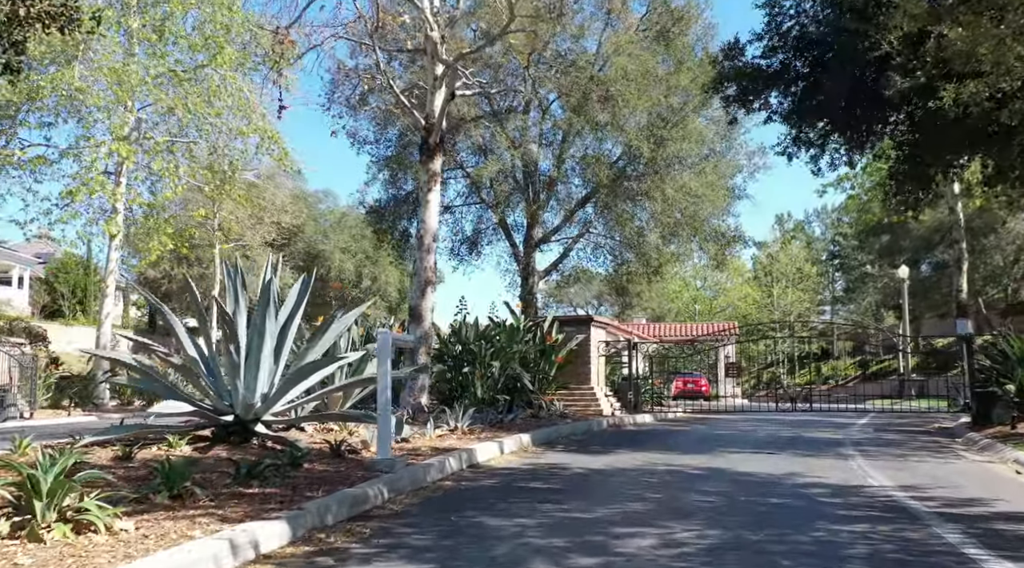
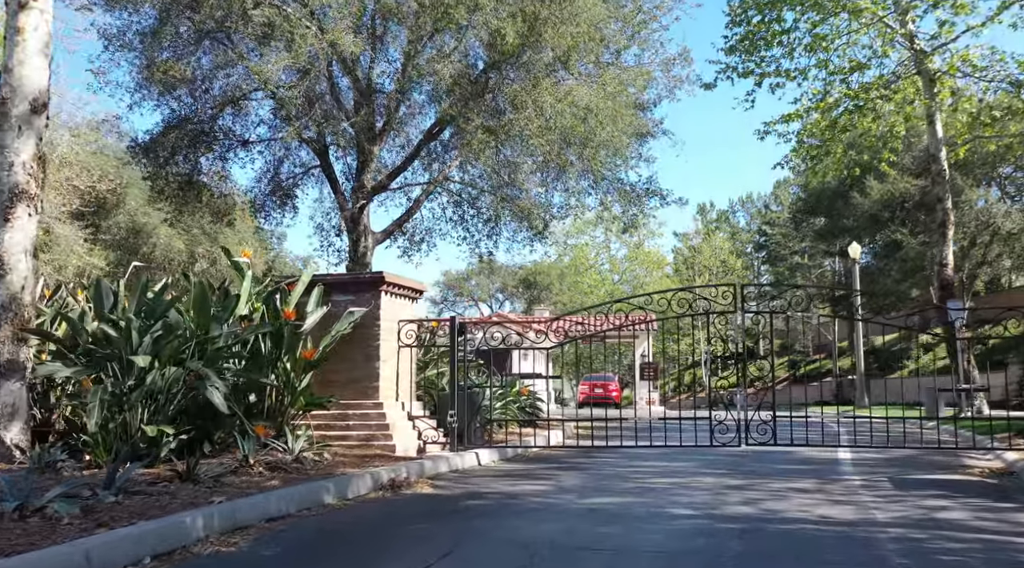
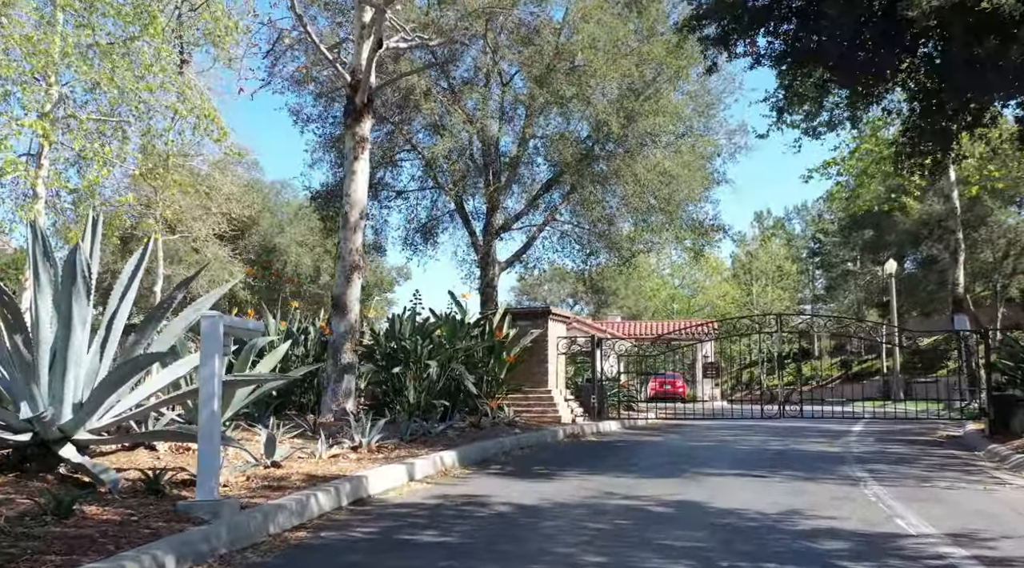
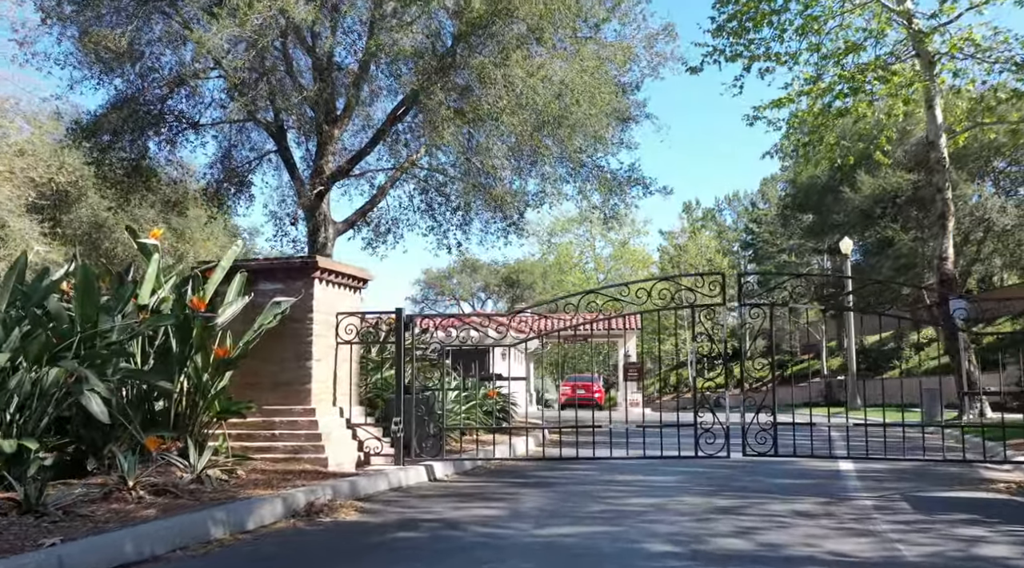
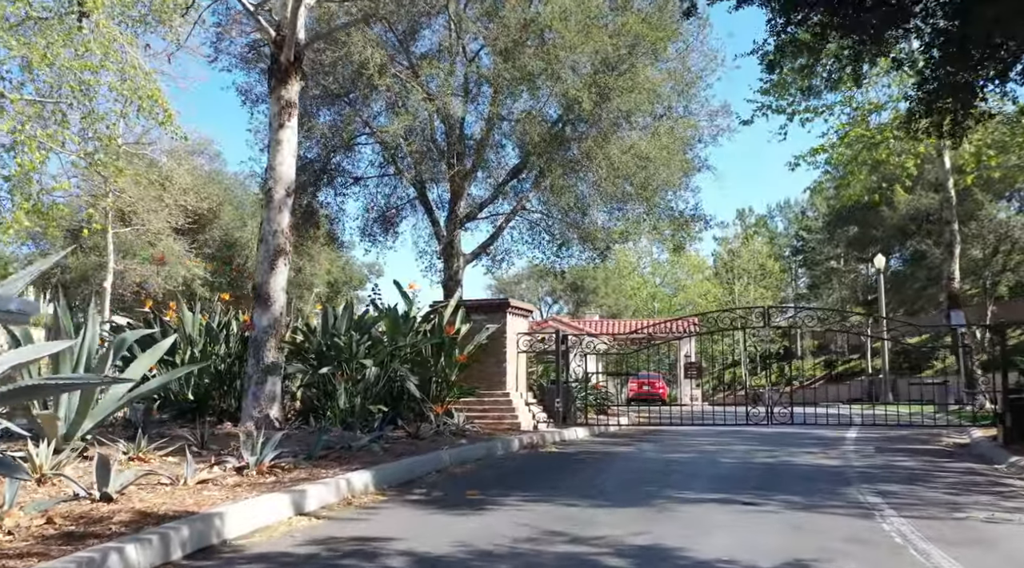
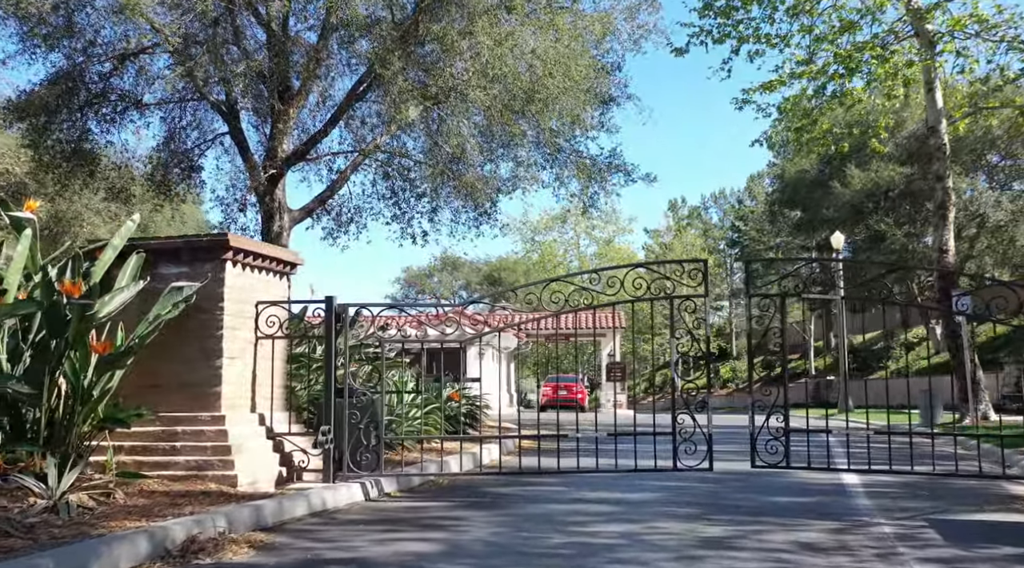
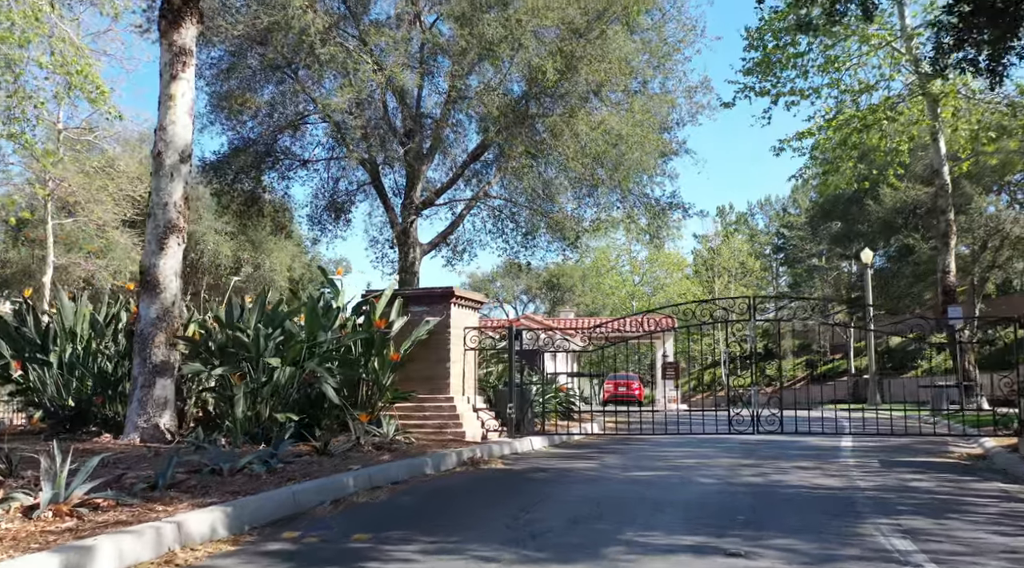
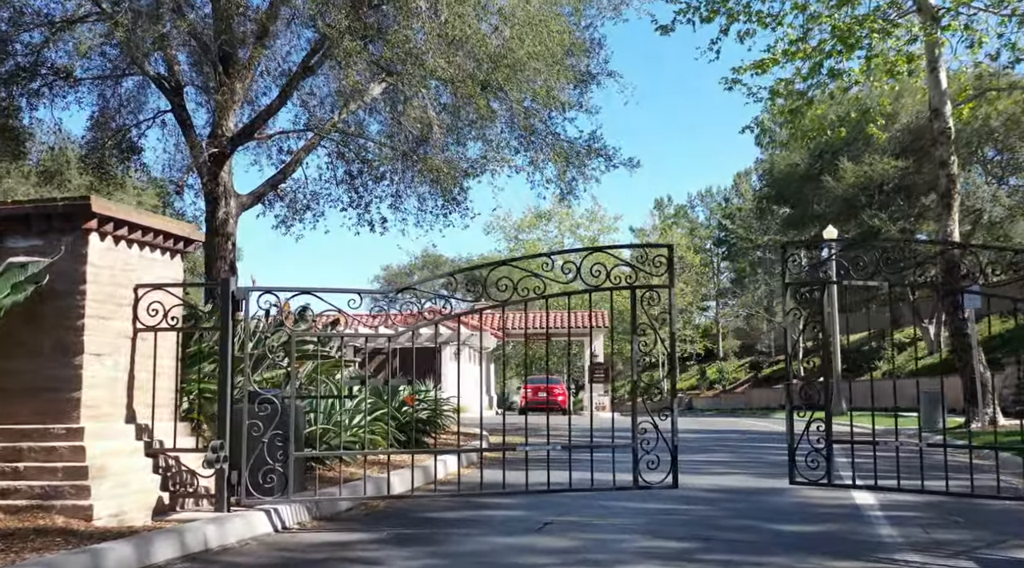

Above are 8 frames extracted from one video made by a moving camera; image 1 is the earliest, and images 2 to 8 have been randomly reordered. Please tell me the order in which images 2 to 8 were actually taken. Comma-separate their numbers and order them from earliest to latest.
3, 5, 7, 2, 4, 6, 8
